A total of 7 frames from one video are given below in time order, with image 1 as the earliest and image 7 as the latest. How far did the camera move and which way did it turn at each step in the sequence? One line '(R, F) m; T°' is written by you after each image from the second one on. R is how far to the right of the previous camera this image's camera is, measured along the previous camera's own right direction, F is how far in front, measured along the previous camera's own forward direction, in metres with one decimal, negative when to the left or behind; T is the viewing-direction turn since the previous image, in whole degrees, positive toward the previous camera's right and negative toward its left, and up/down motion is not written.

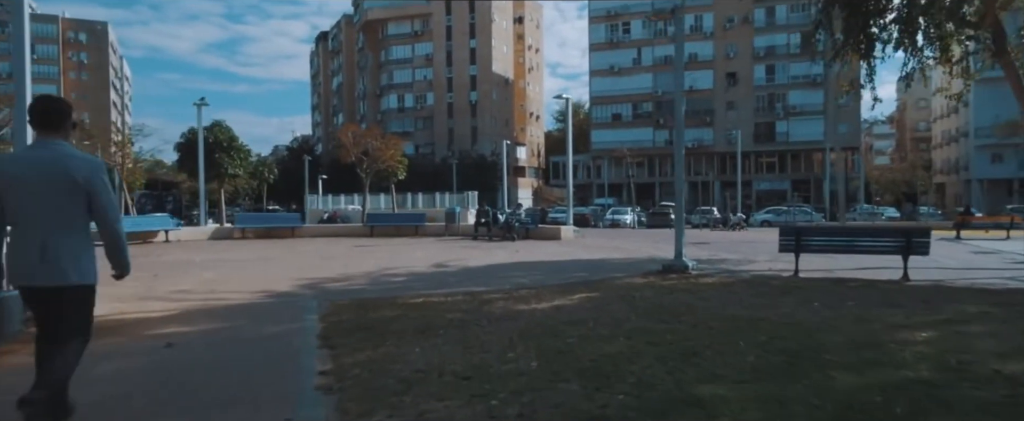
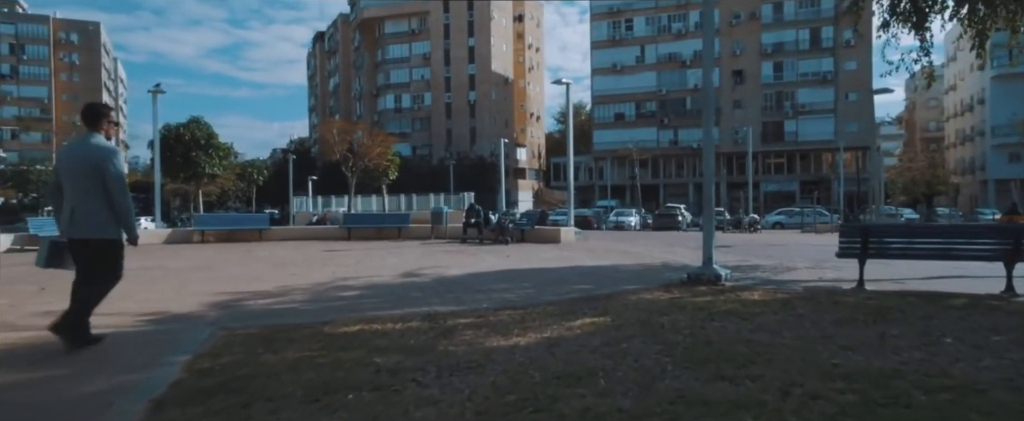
(+0.2, +2.6) m; 0°
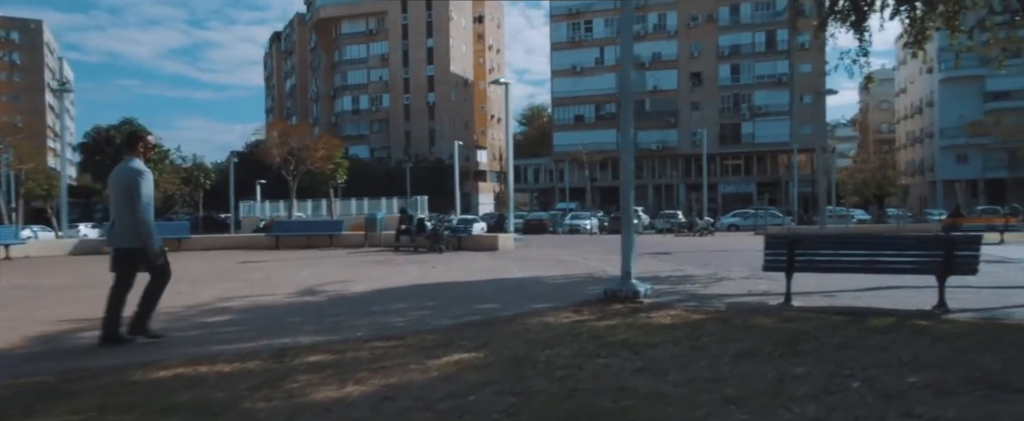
(+0.8, +0.9) m; +3°
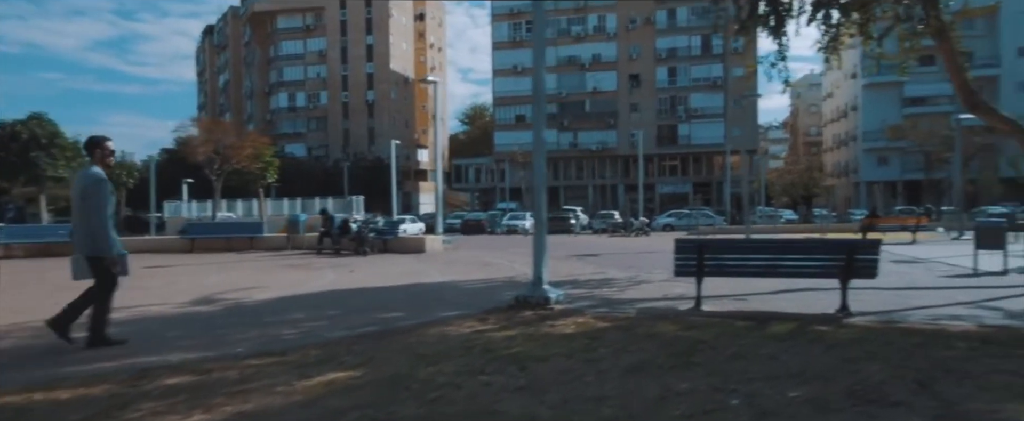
(+0.4, +0.3) m; +4°
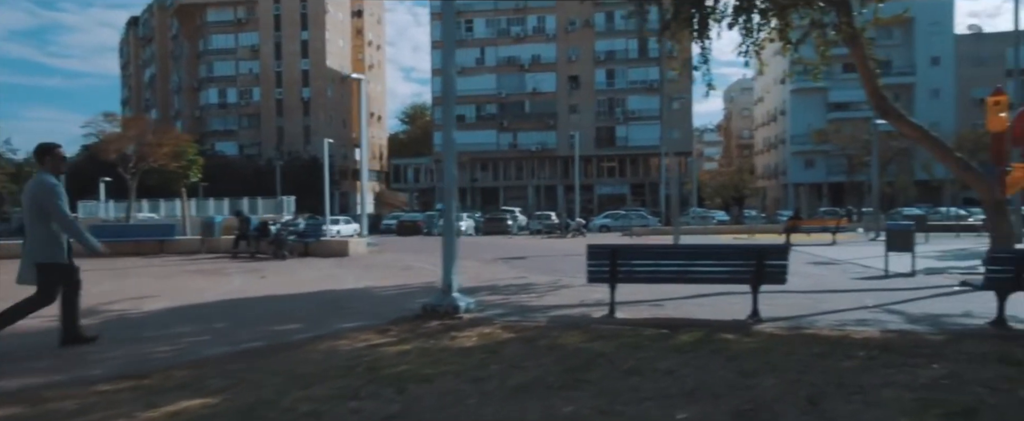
(+0.4, +0.3) m; +4°
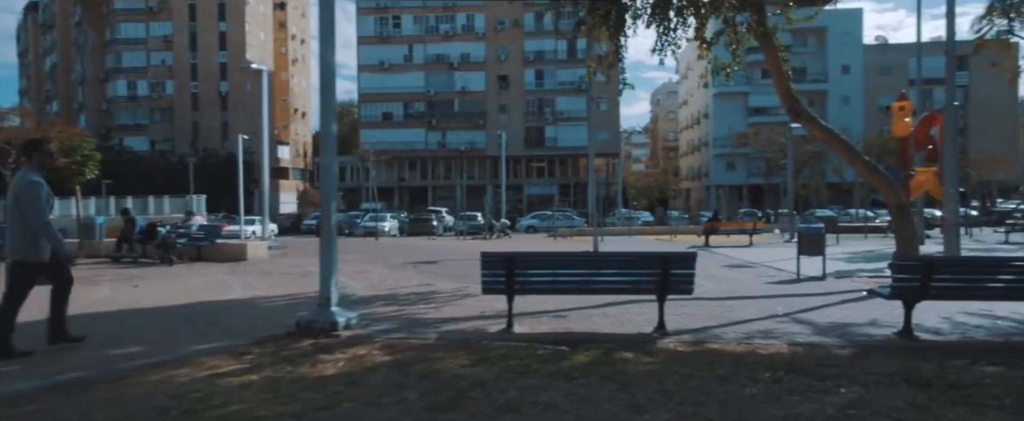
(+0.5, +0.8) m; +5°
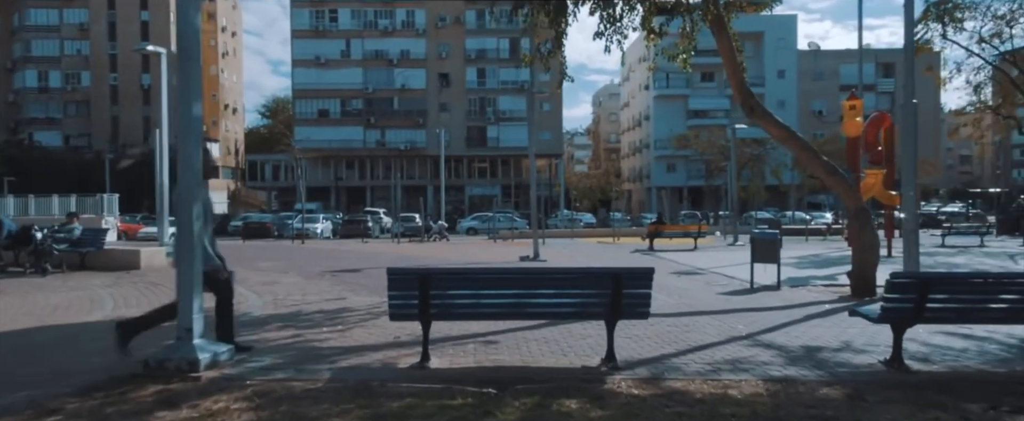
(+0.2, +1.5) m; +4°
